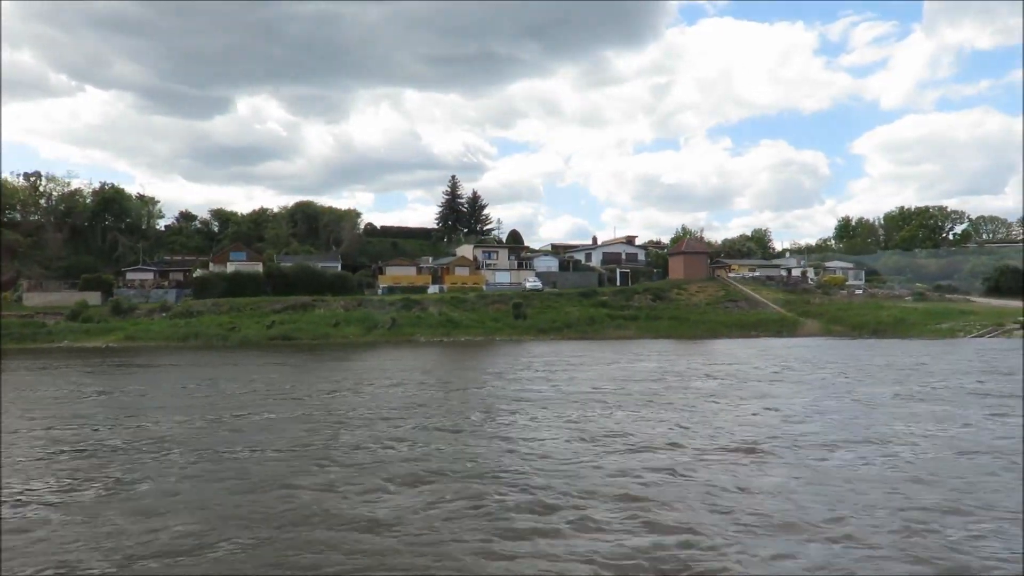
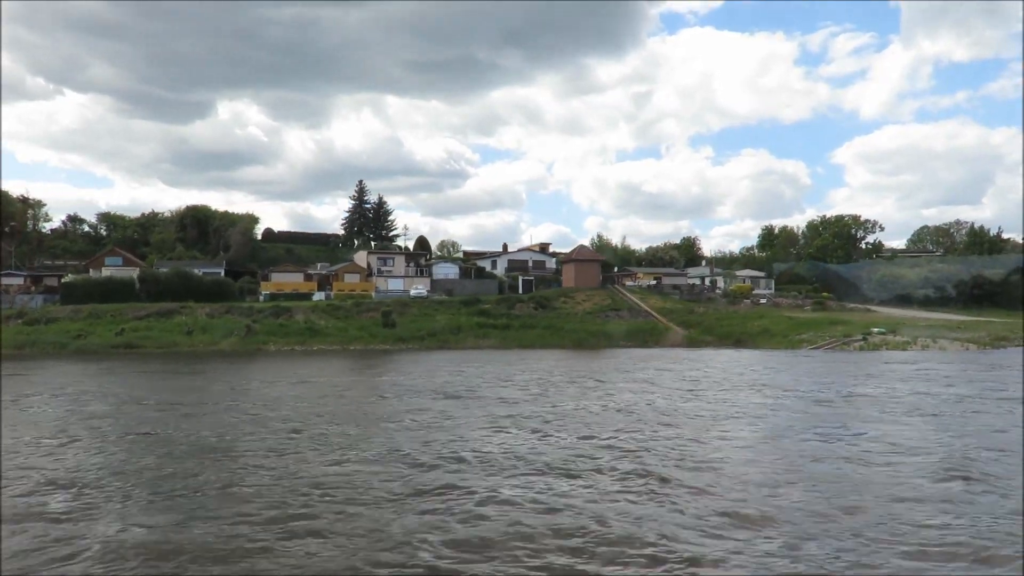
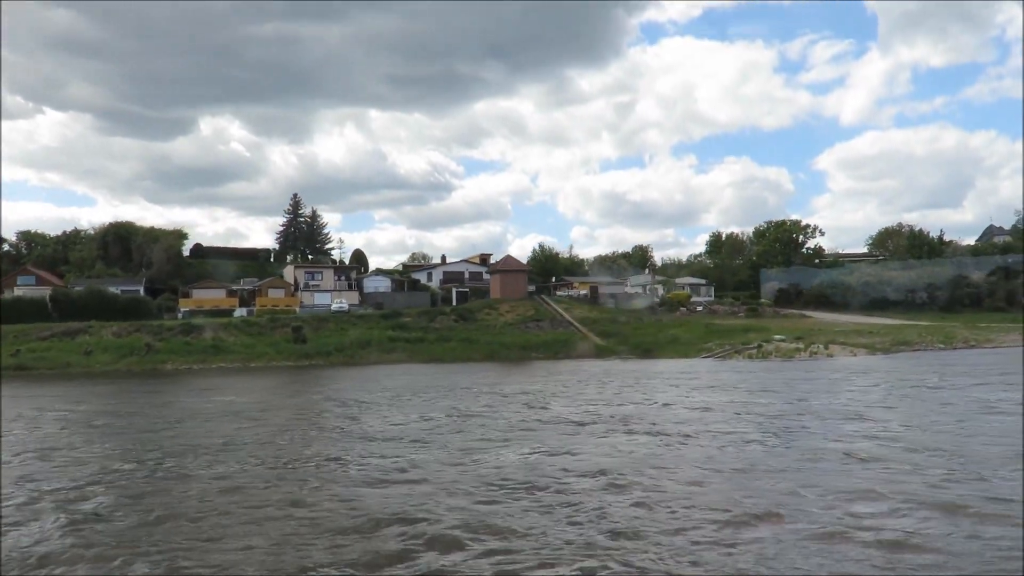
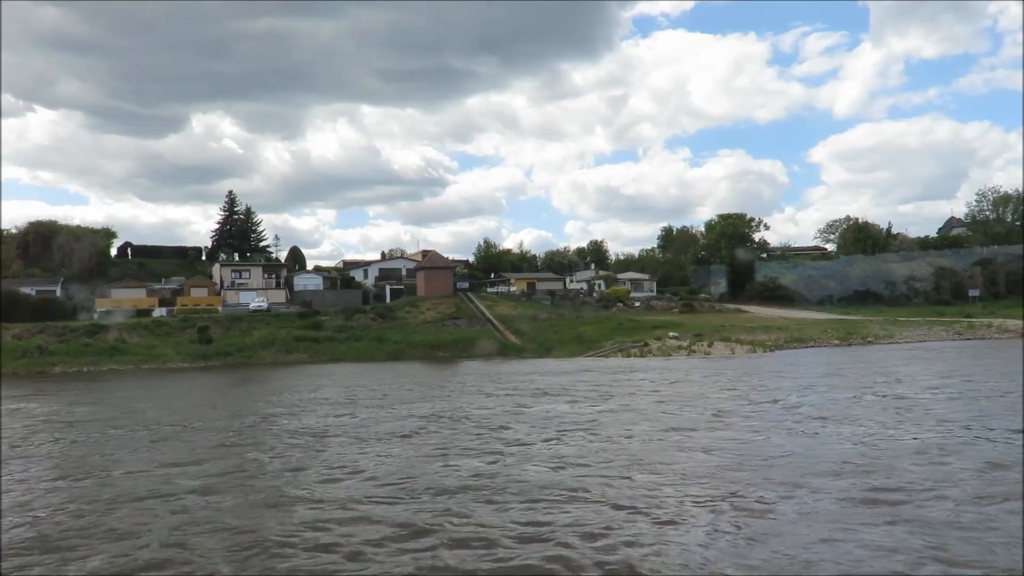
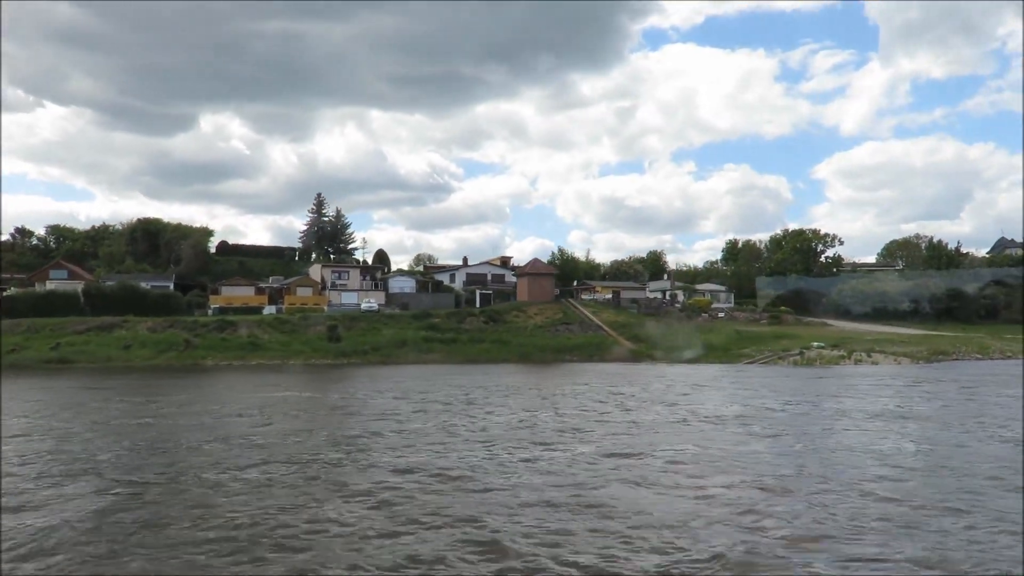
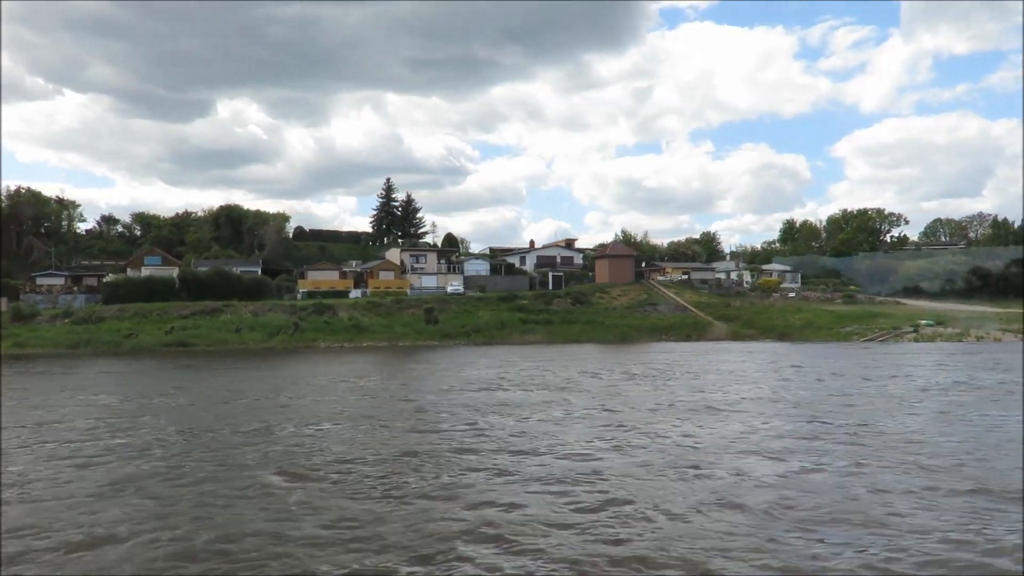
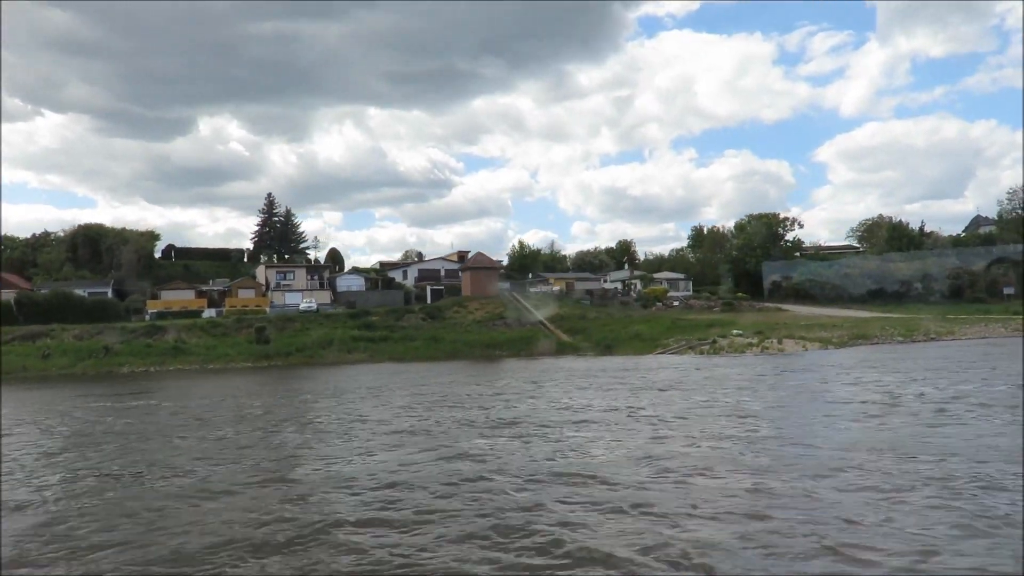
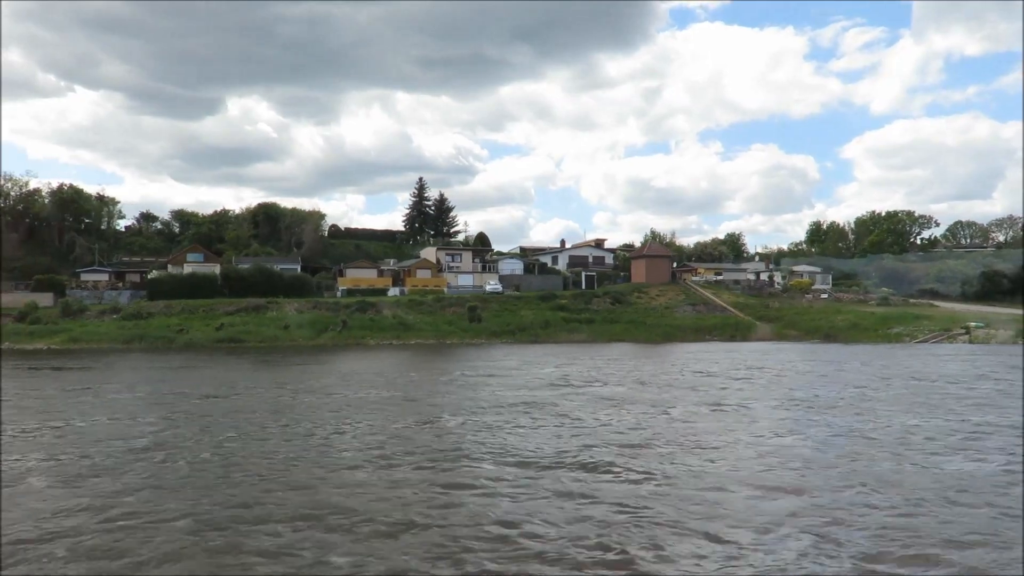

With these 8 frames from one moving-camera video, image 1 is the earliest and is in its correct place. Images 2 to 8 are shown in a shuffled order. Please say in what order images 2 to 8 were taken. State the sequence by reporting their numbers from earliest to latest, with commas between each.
8, 6, 2, 5, 3, 7, 4
